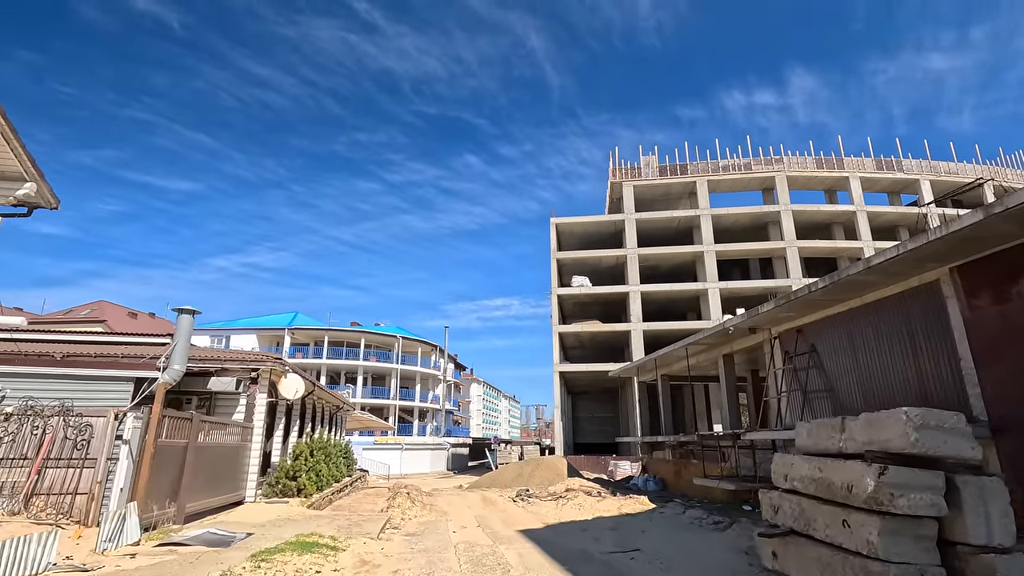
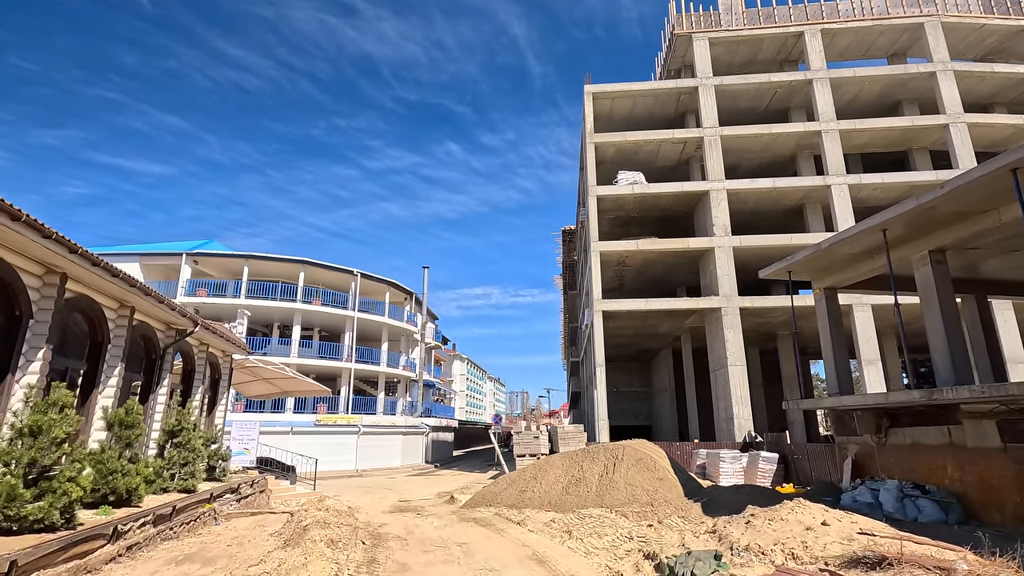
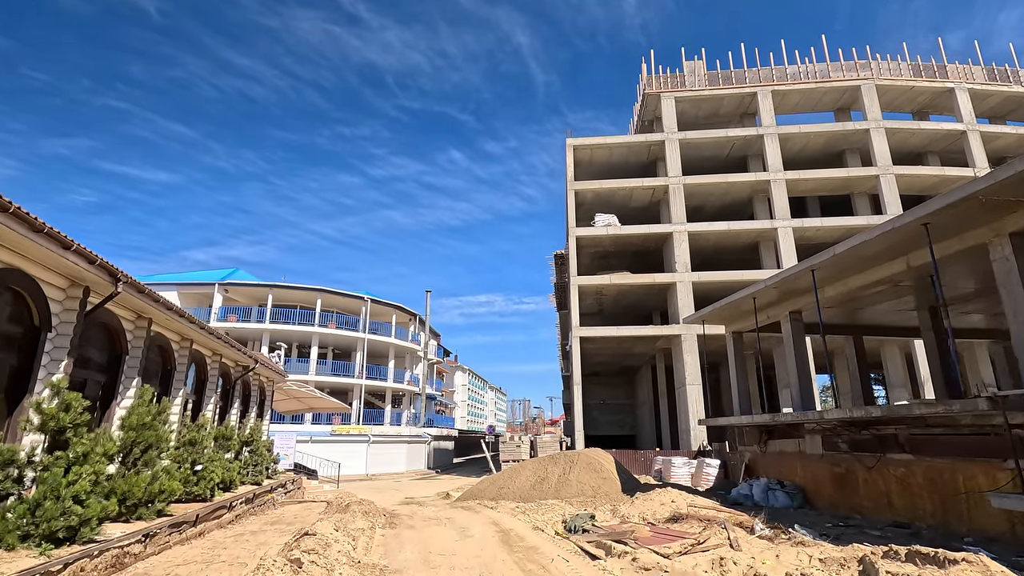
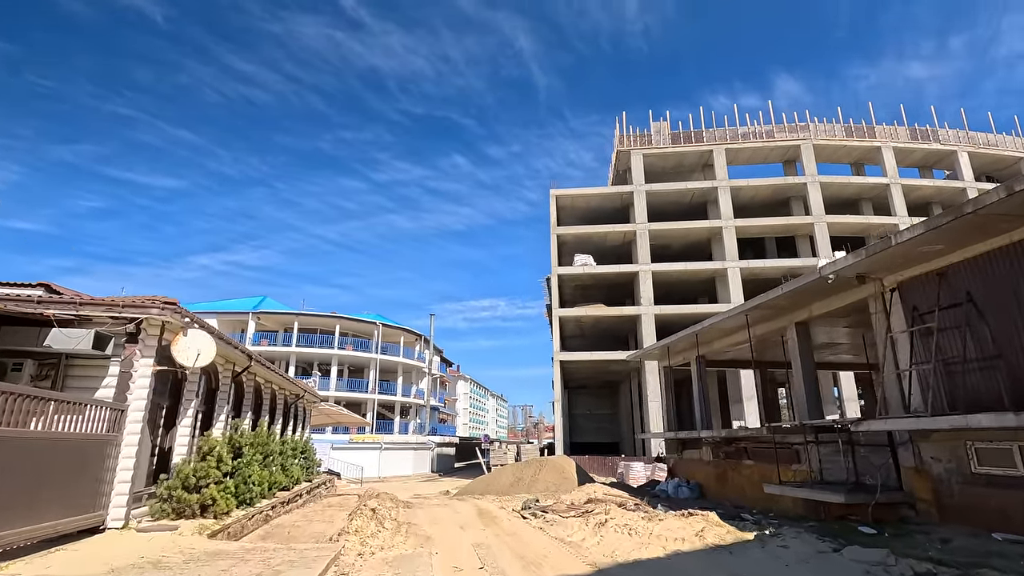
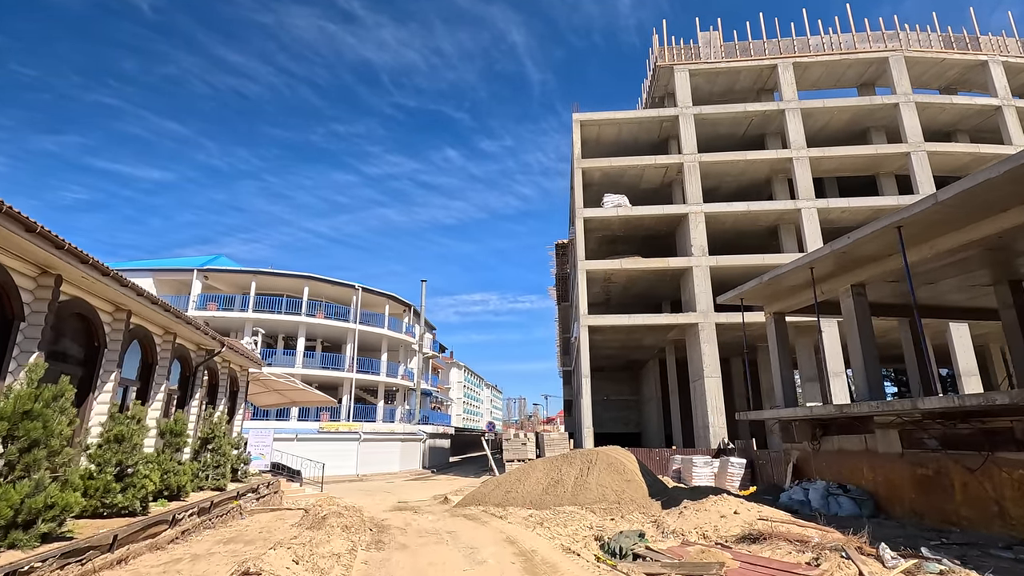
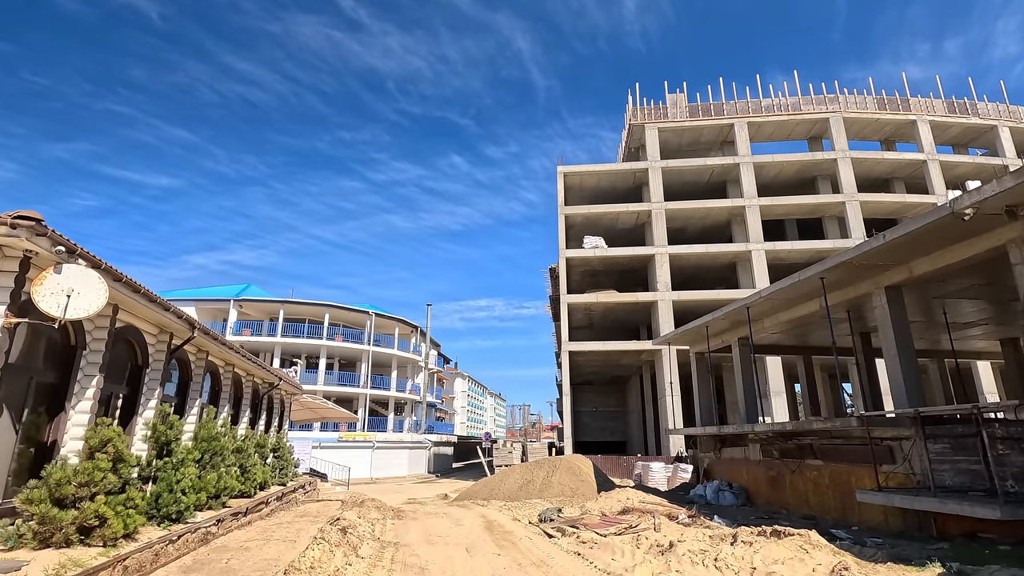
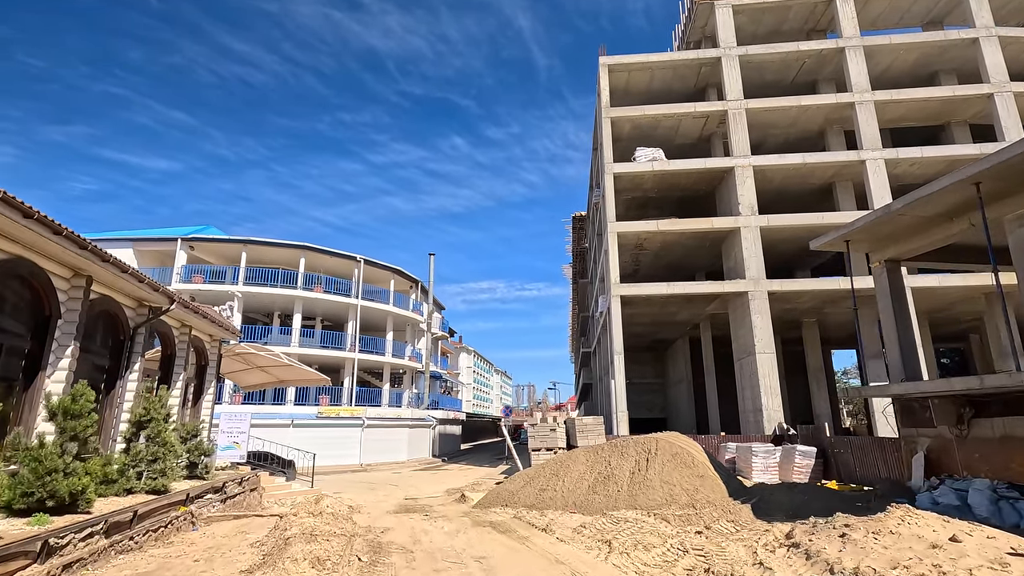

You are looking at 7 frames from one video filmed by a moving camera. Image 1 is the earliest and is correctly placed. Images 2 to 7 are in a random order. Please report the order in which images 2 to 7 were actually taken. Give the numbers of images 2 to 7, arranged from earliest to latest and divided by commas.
4, 6, 3, 5, 2, 7
